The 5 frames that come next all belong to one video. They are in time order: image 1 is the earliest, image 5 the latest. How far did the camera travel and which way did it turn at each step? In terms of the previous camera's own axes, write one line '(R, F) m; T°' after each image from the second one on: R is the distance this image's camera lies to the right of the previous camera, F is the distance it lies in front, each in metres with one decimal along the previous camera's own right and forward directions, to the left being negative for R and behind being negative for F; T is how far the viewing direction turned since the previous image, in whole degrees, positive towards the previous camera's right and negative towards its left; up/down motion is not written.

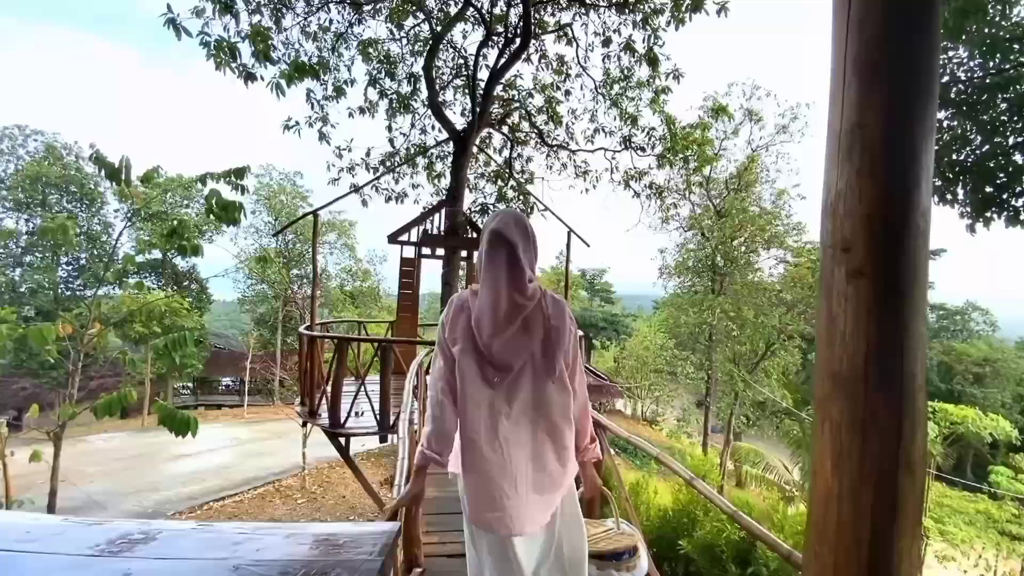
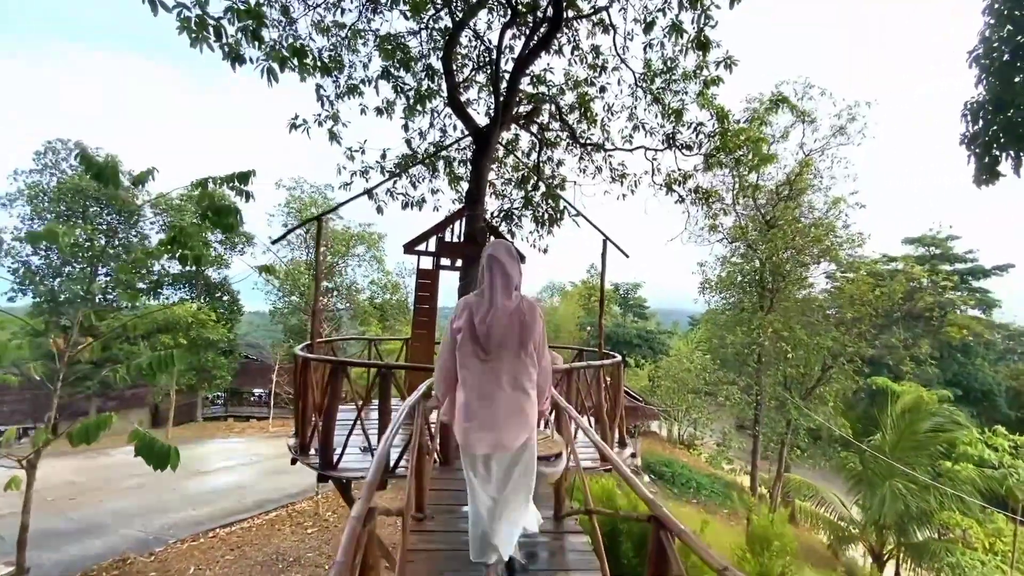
(0.0, +0.7) m; -3°
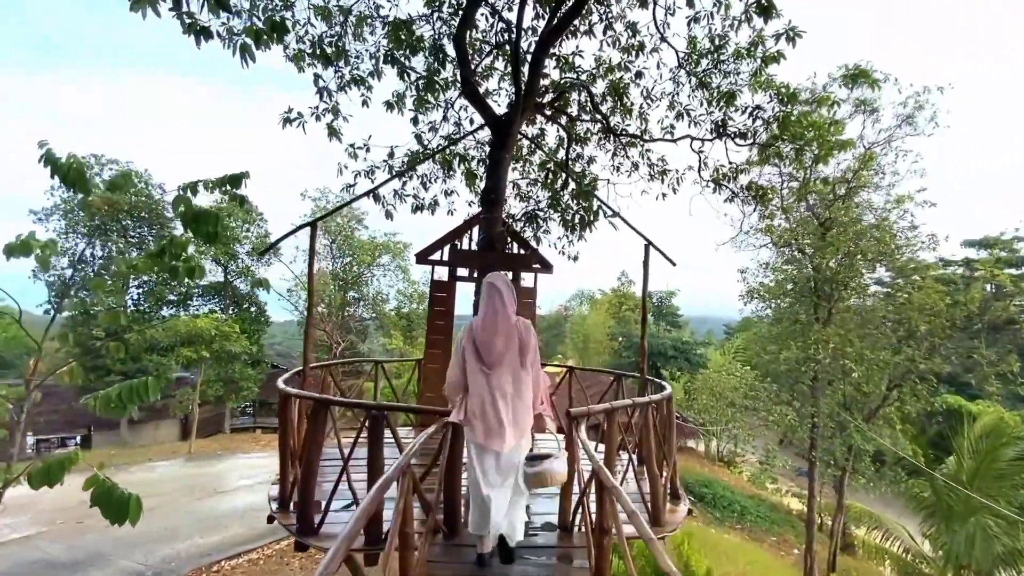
(0.0, +0.8) m; -3°
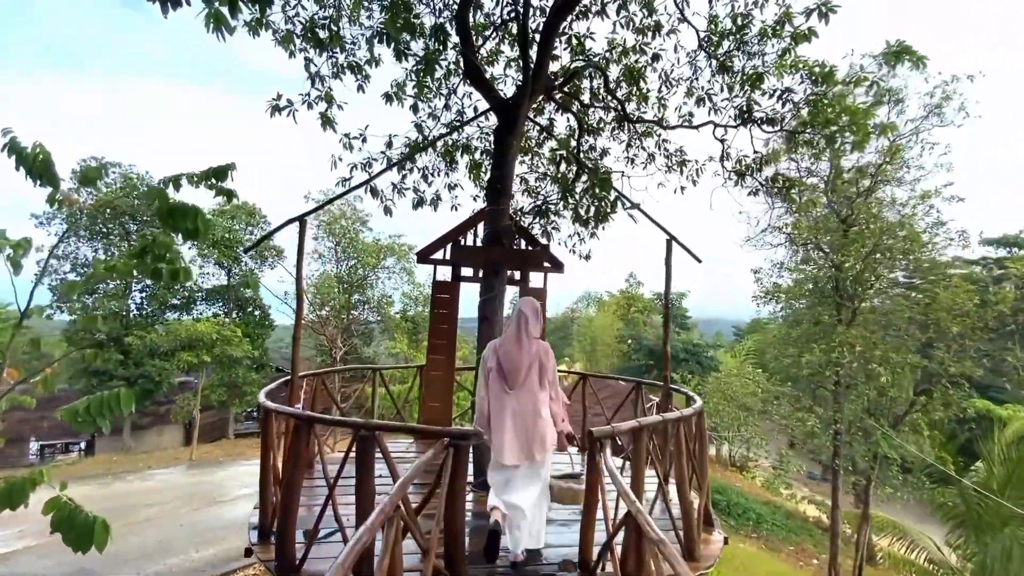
(0.0, +0.4) m; -1°
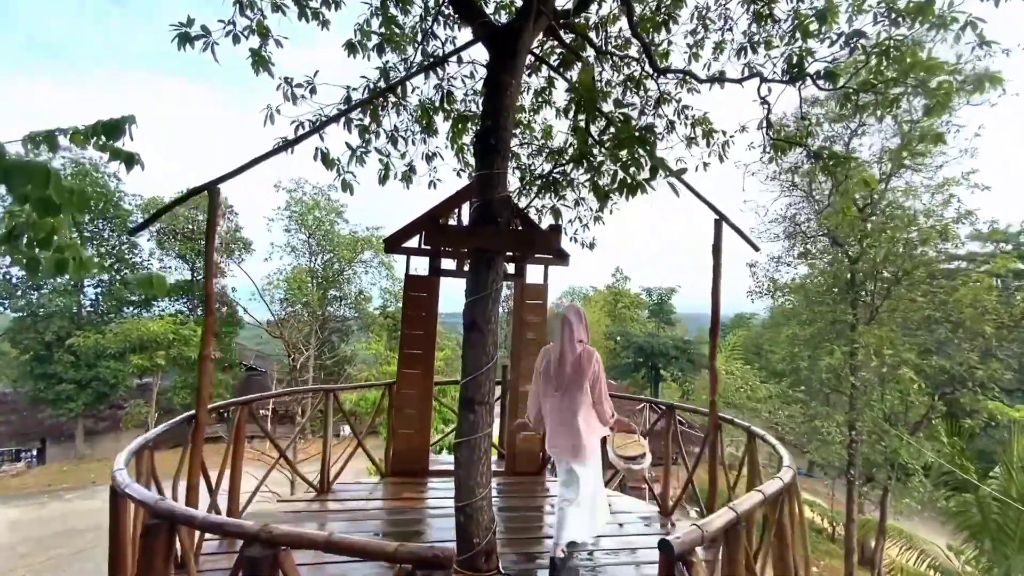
(-0.1, +1.0) m; +2°
